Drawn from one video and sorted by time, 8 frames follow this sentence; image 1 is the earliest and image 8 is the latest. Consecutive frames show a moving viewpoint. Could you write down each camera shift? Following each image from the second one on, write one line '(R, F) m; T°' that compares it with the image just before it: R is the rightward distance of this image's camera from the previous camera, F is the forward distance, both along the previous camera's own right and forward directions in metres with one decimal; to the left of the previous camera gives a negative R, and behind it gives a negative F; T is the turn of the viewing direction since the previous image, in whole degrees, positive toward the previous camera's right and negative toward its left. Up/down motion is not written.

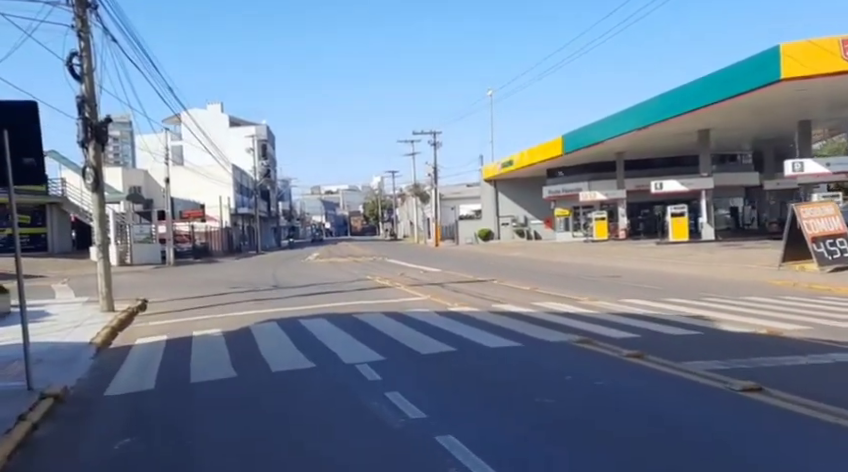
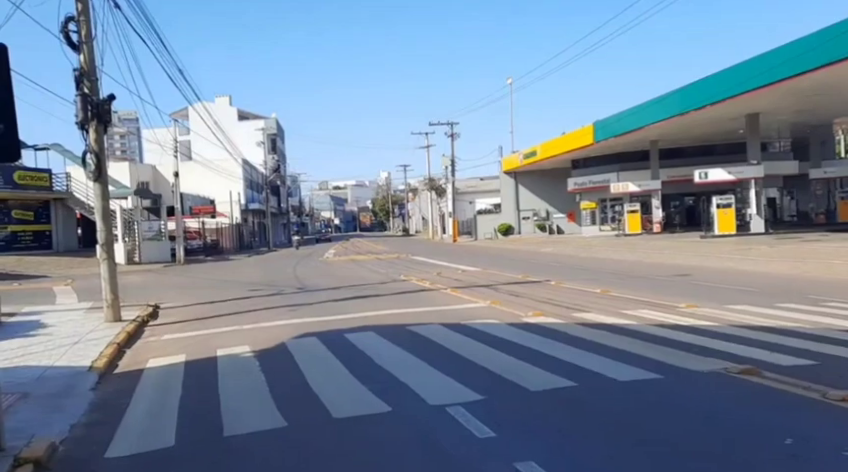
(-1.2, +2.7) m; -1°
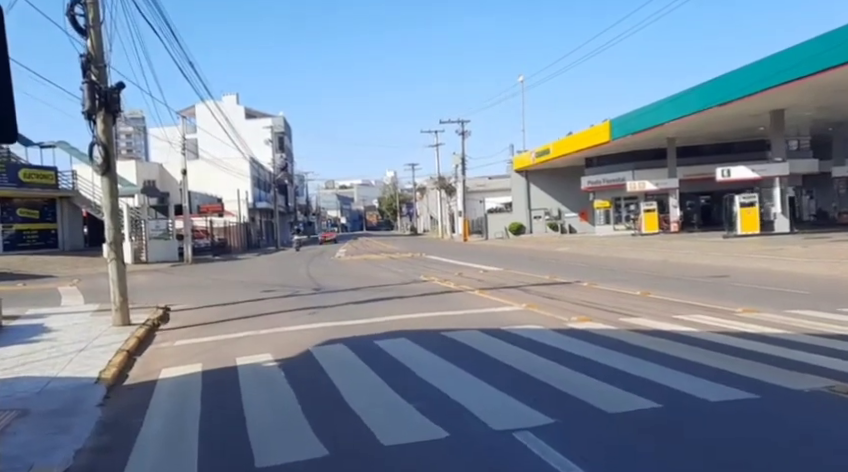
(-0.5, +1.0) m; 0°
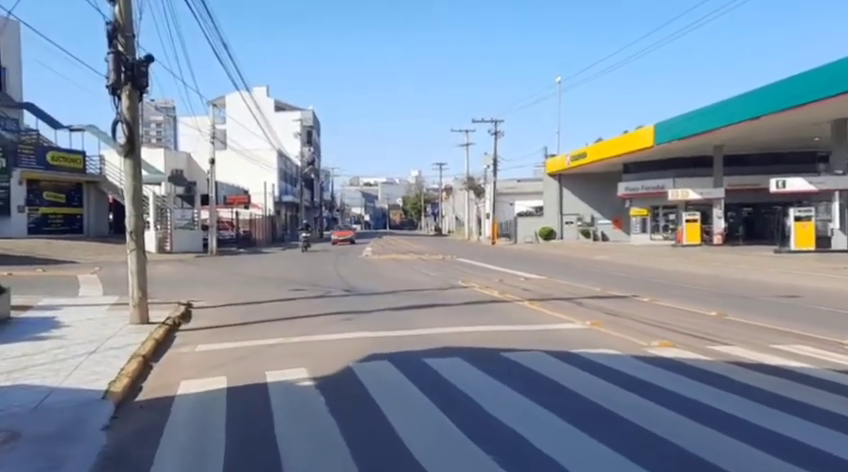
(-0.6, +1.5) m; -2°
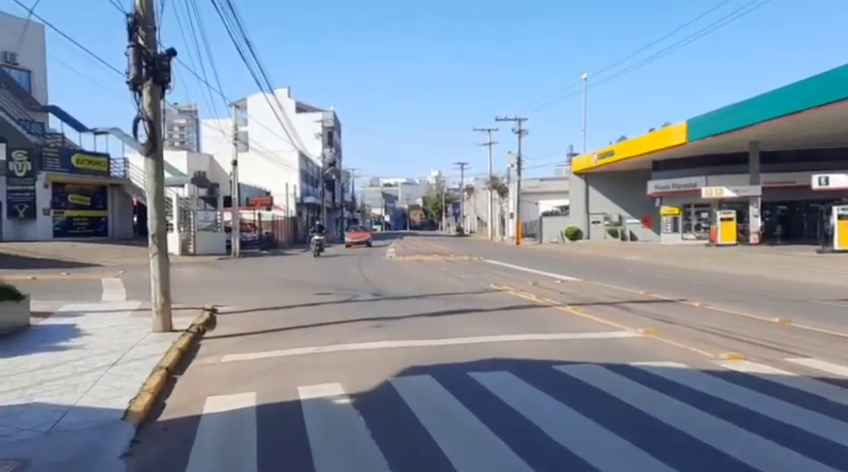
(-0.3, +0.8) m; -2°
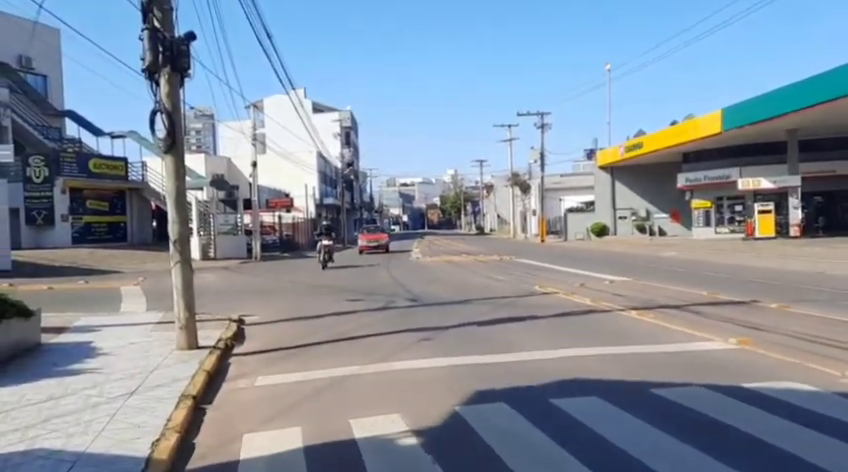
(-0.6, +1.4) m; -1°
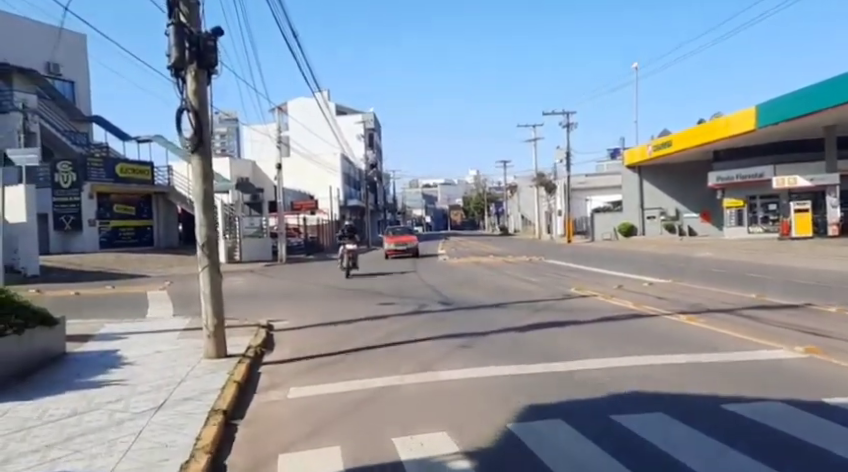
(-0.3, +0.6) m; -2°
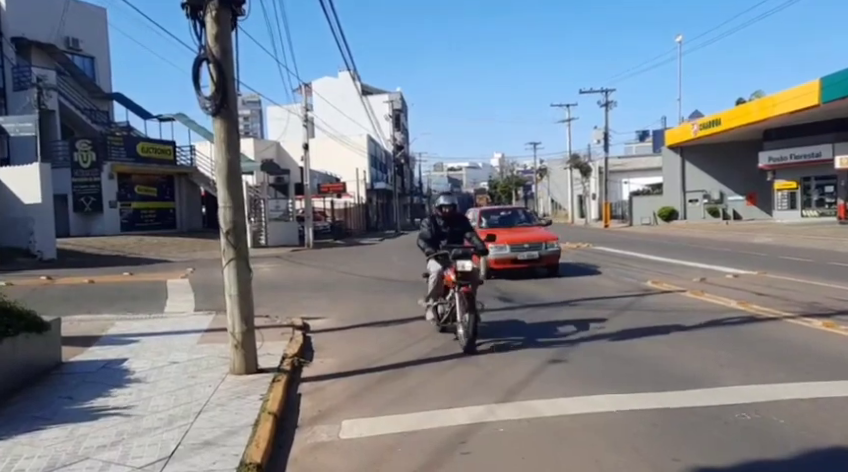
(-0.8, +2.3) m; -2°
